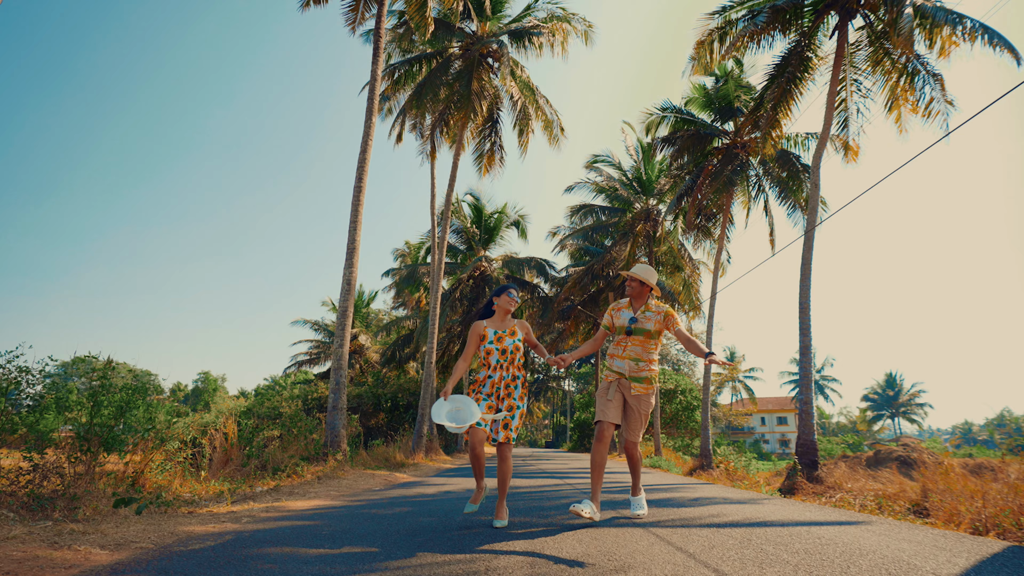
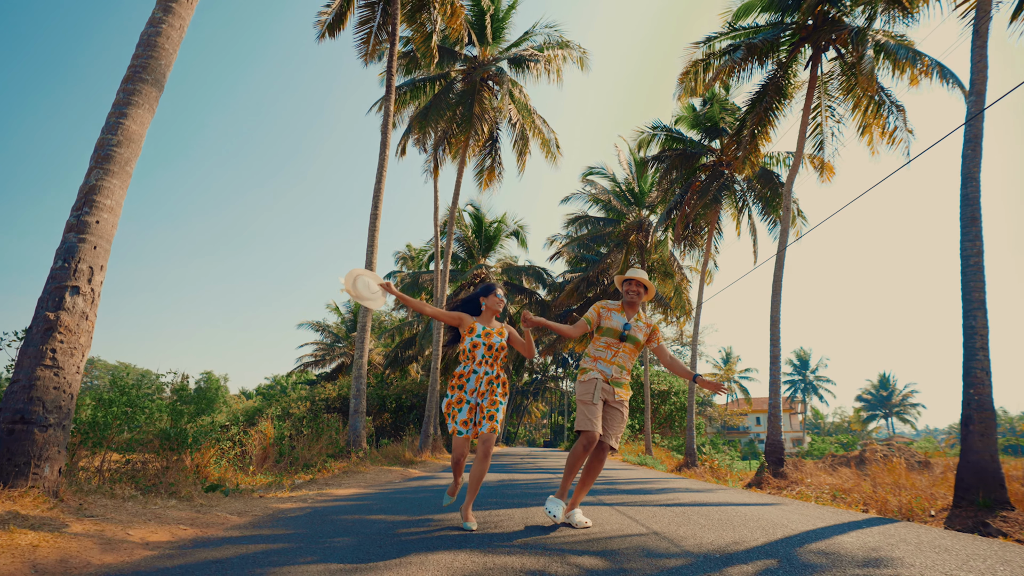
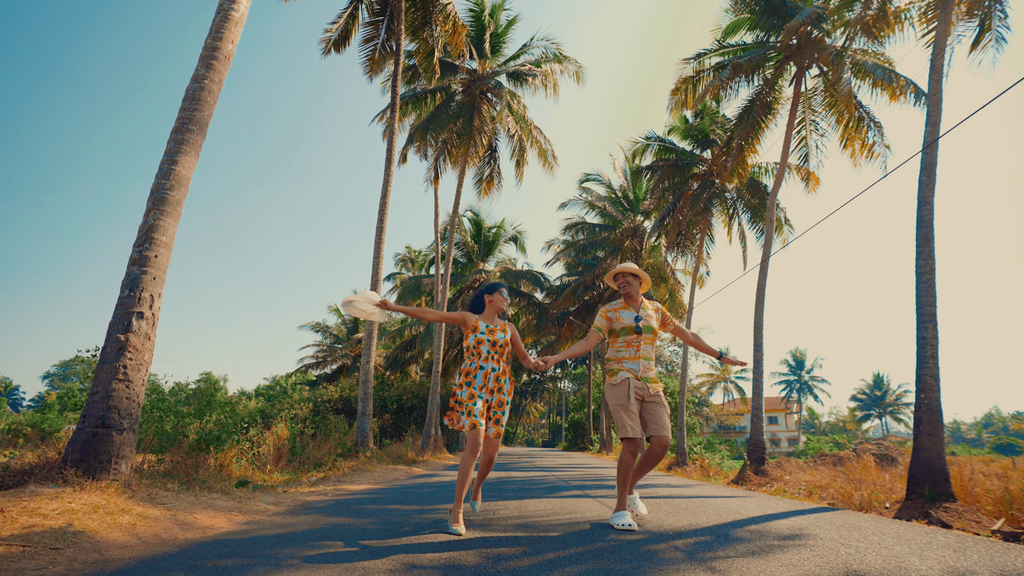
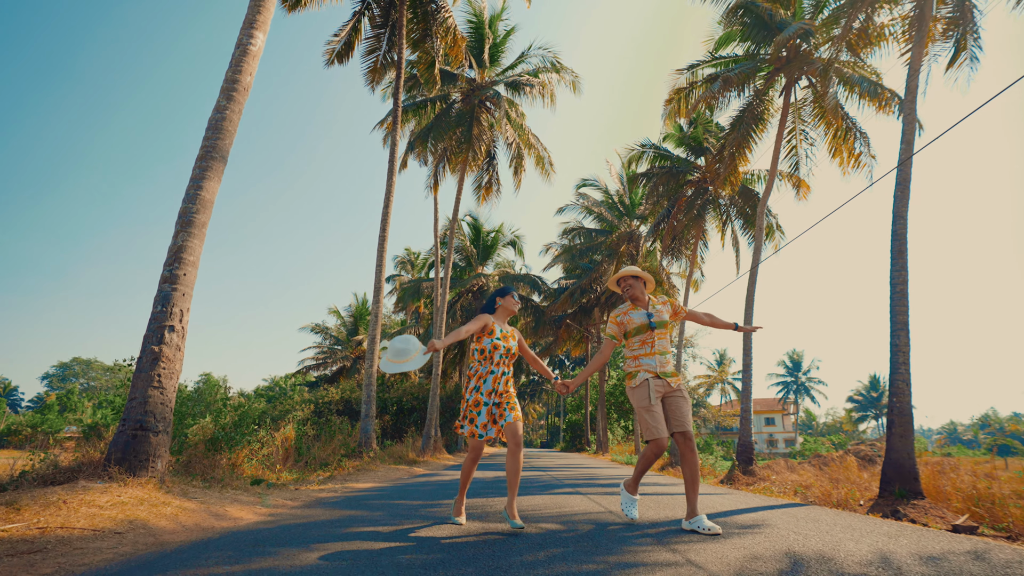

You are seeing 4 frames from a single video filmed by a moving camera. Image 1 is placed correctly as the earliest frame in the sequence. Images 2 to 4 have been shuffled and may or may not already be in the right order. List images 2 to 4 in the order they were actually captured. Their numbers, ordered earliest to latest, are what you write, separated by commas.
2, 3, 4
